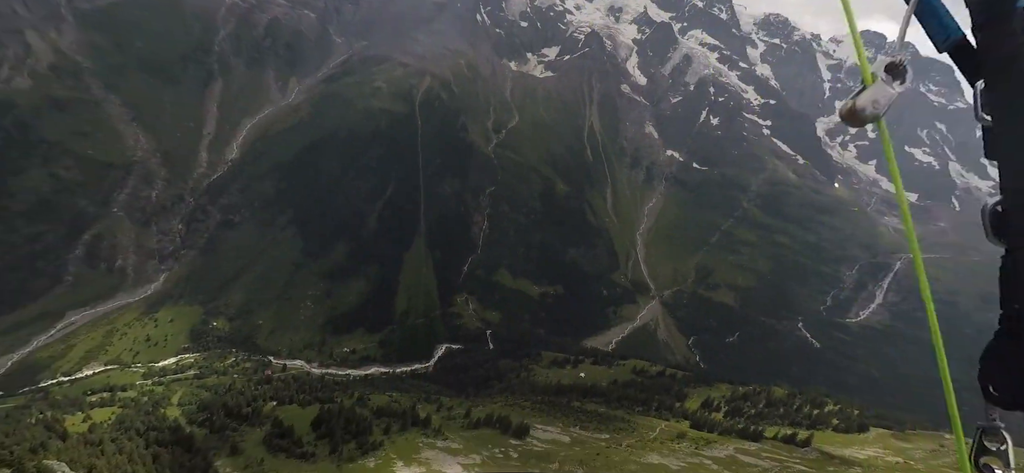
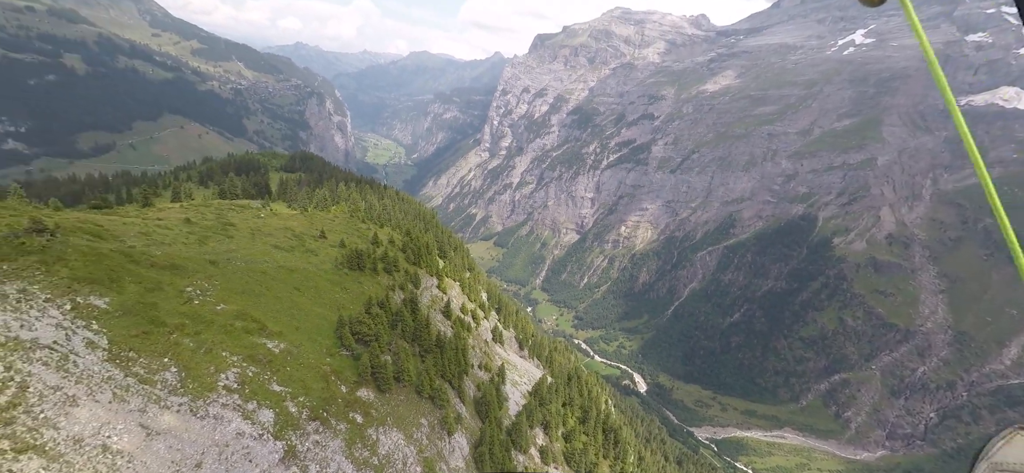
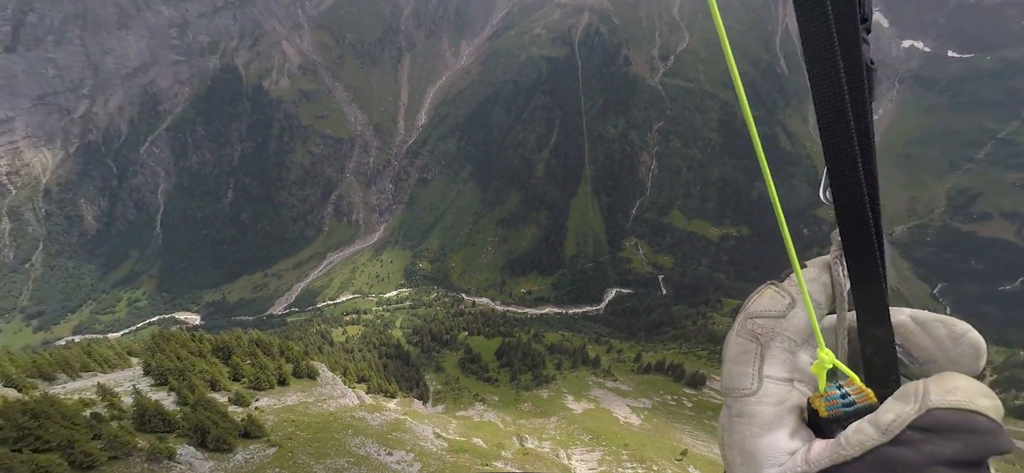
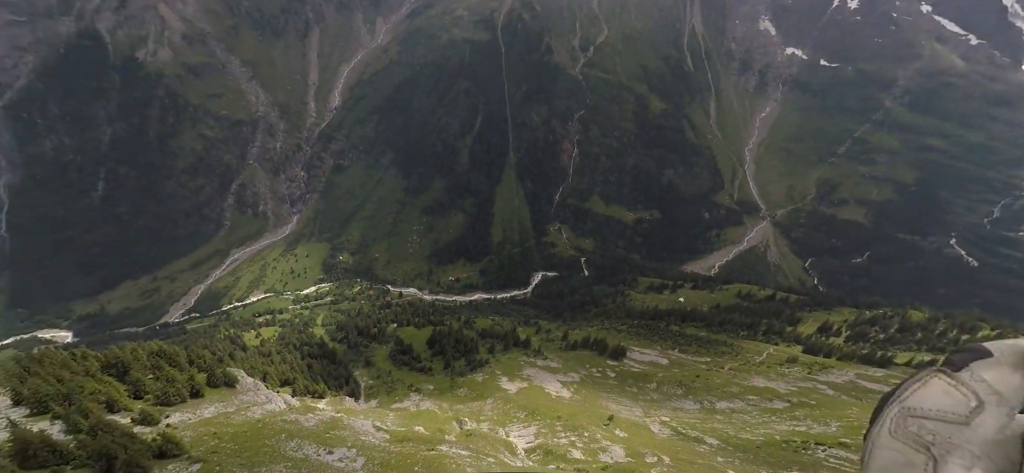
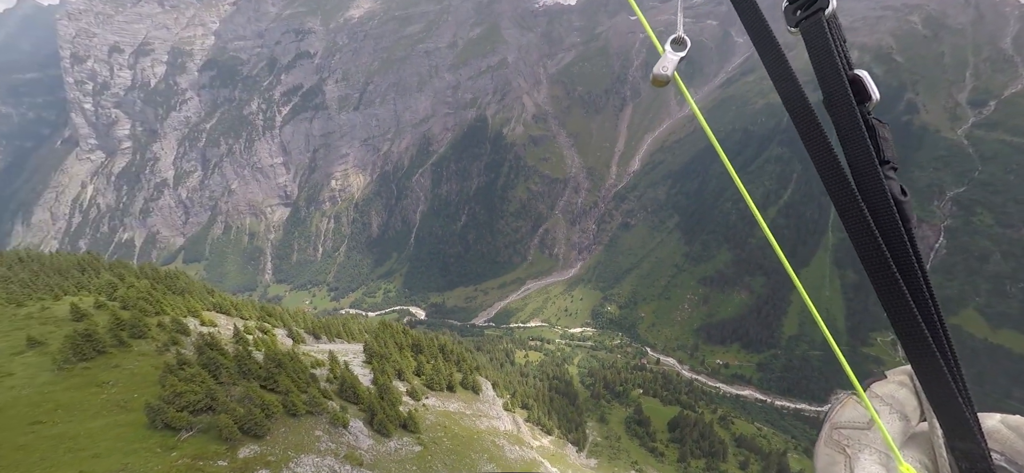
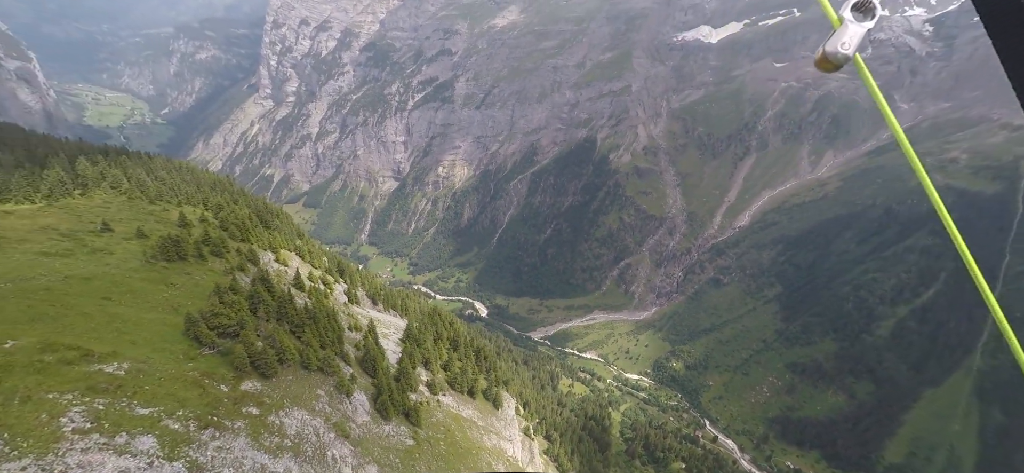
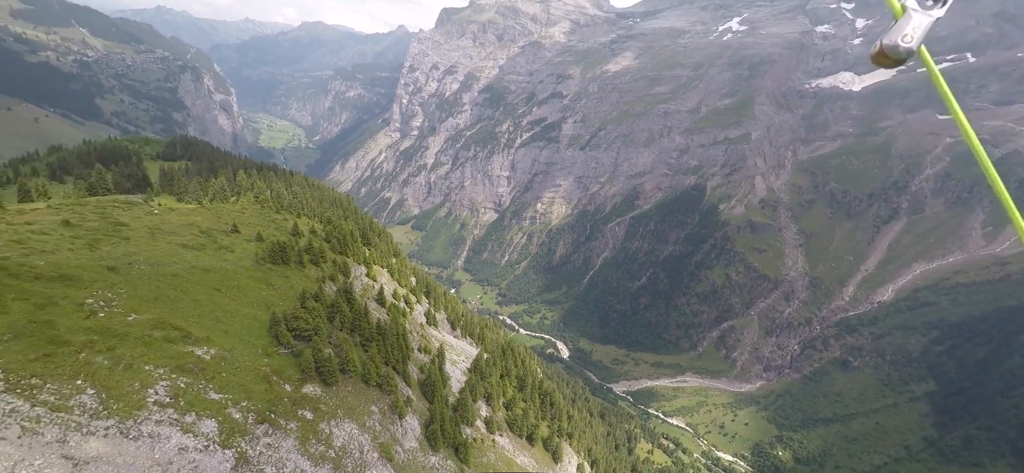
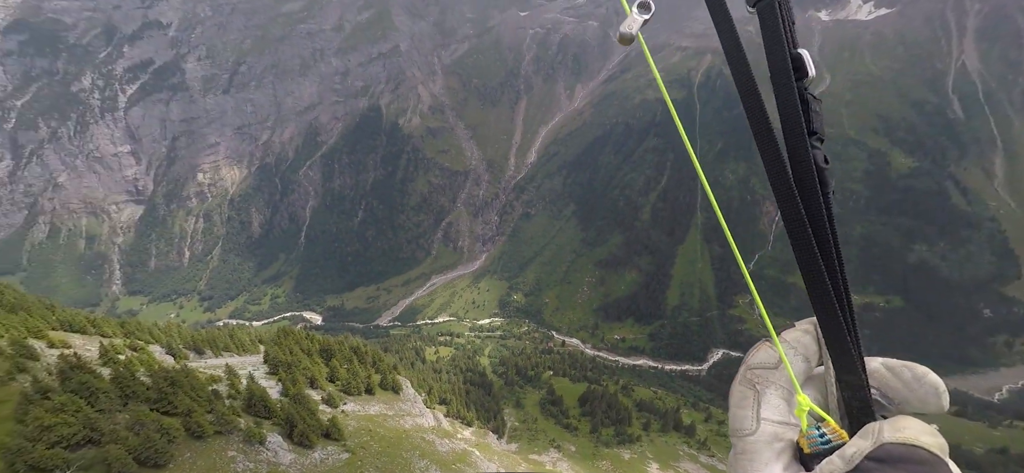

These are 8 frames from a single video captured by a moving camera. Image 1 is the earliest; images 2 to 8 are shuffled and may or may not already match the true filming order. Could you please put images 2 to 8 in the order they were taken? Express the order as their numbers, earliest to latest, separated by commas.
4, 3, 8, 5, 6, 7, 2
